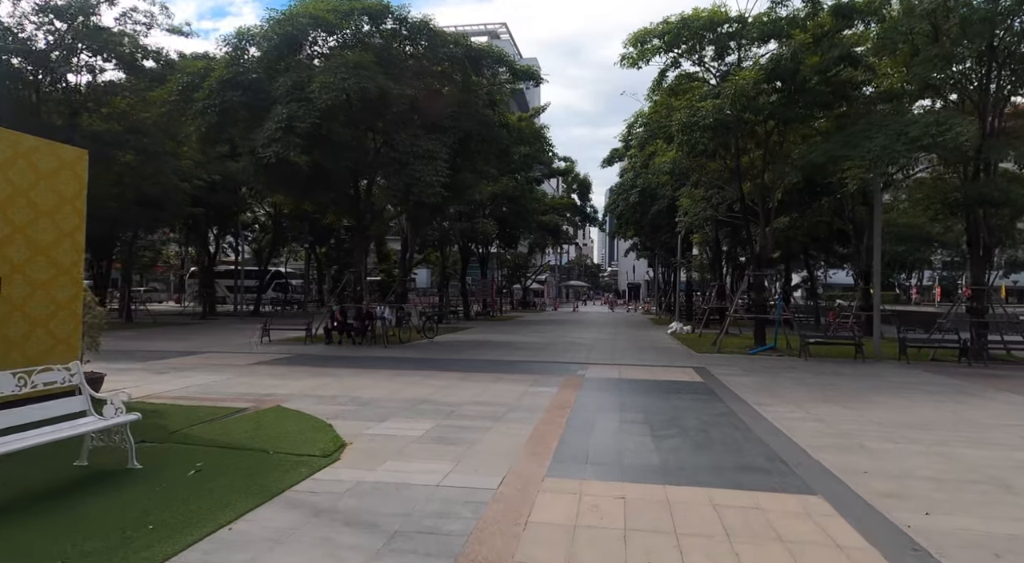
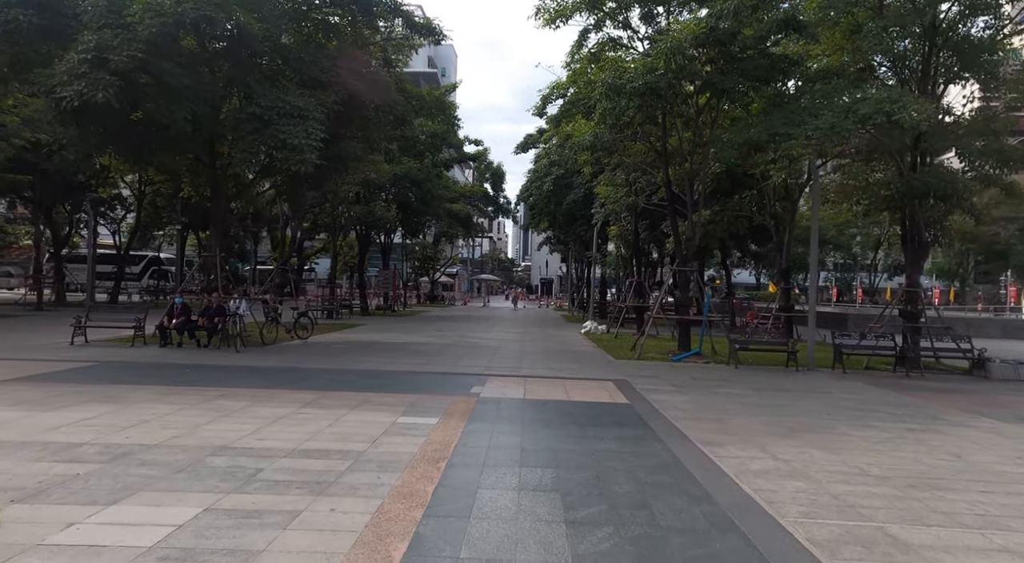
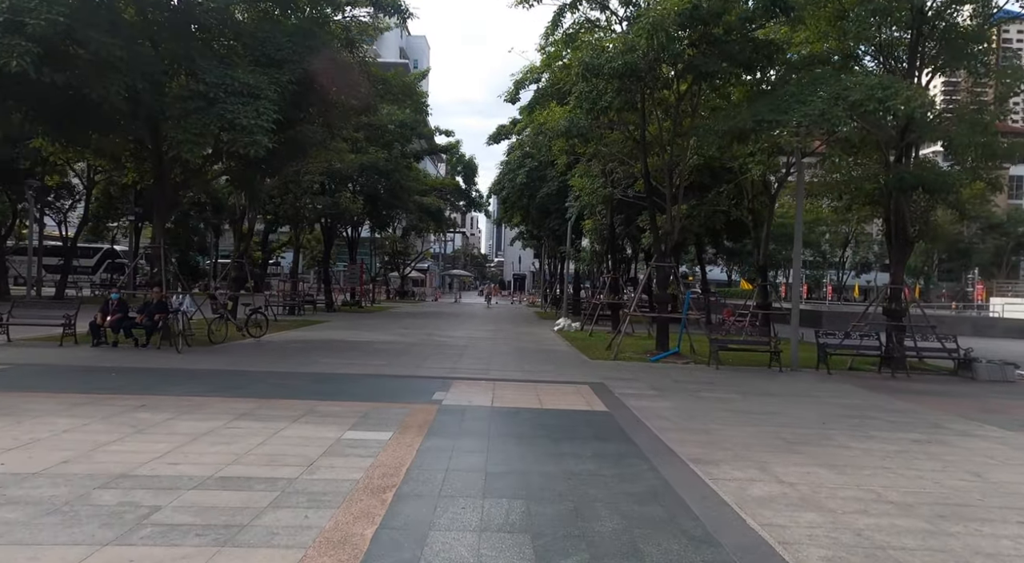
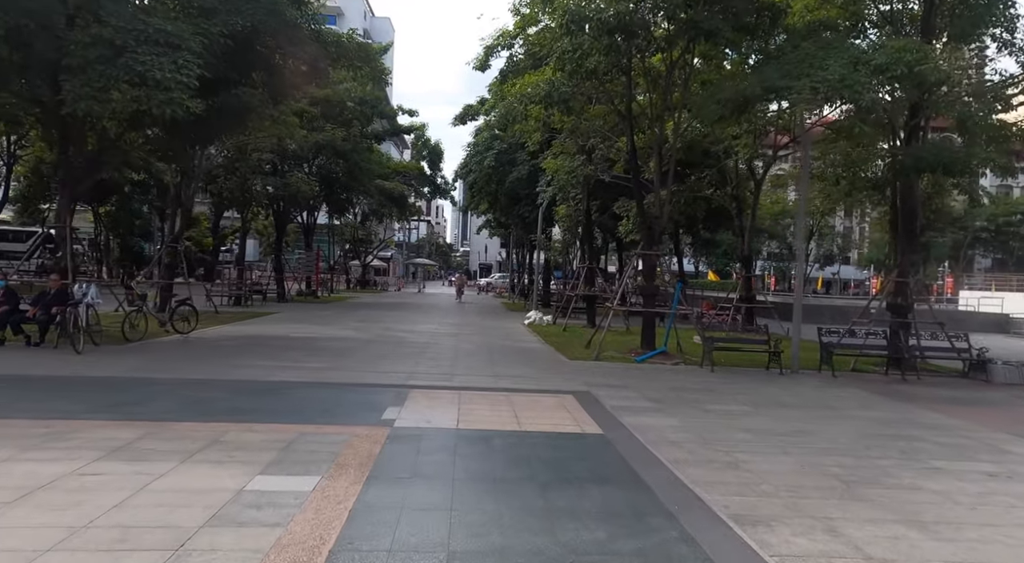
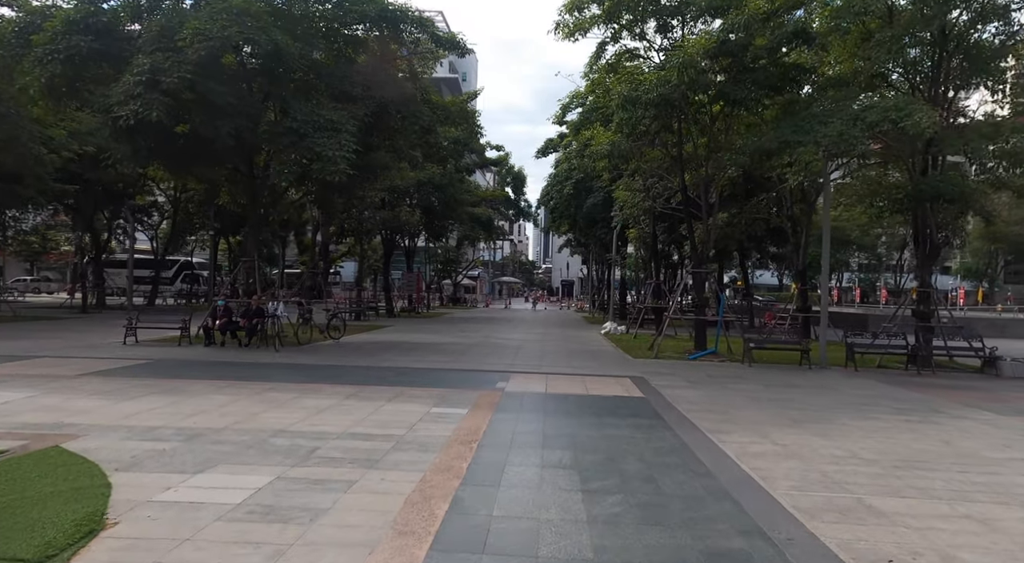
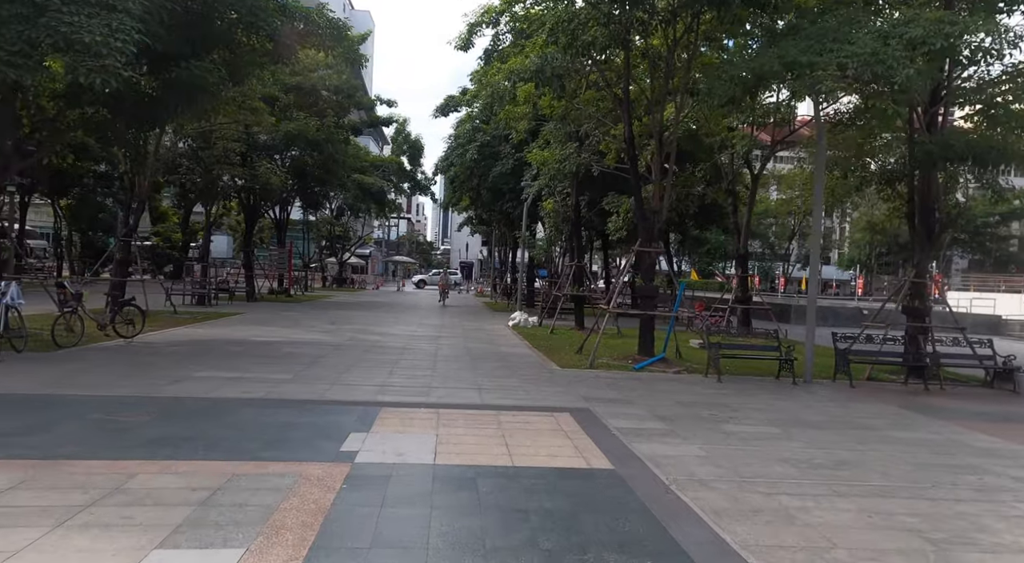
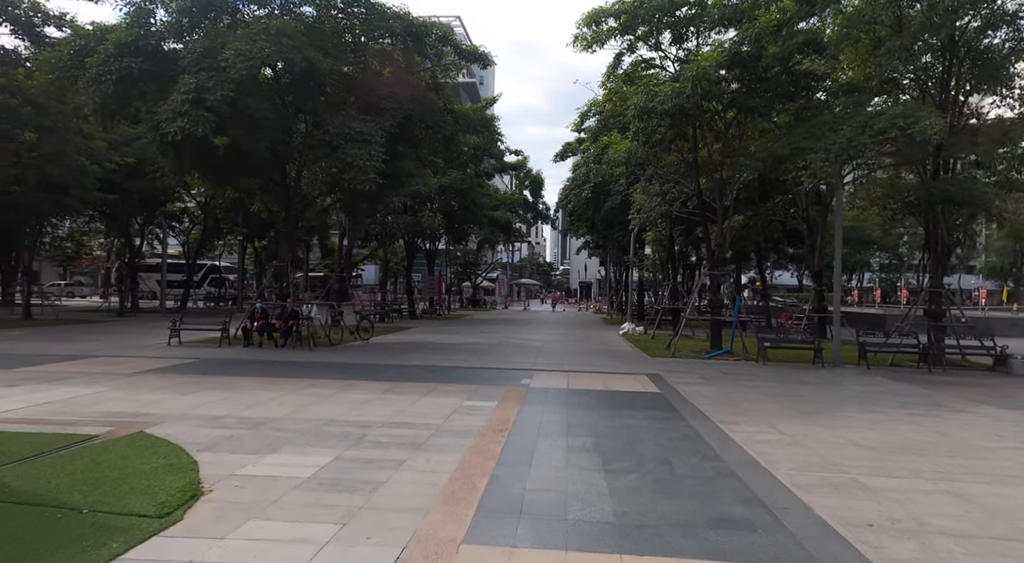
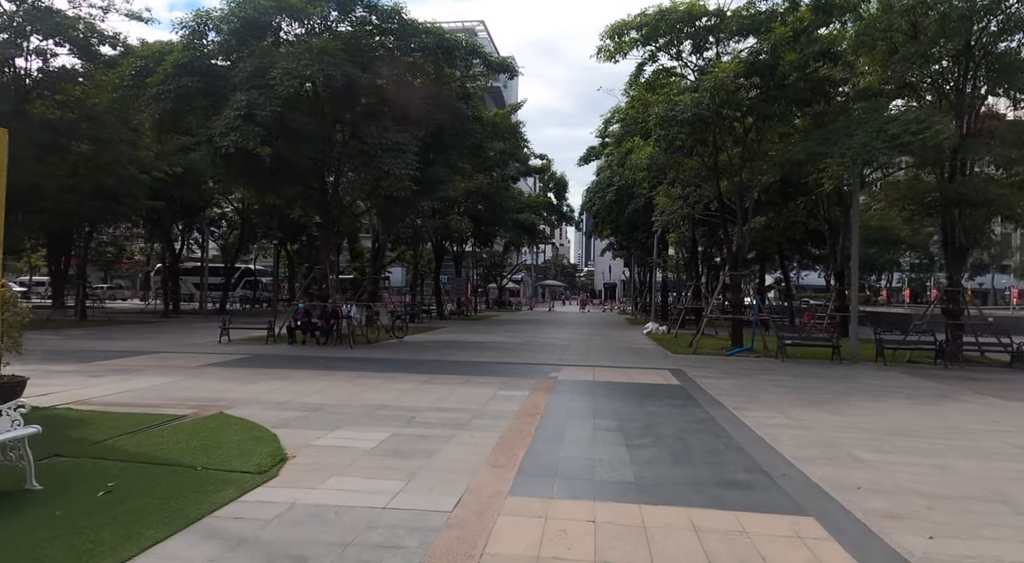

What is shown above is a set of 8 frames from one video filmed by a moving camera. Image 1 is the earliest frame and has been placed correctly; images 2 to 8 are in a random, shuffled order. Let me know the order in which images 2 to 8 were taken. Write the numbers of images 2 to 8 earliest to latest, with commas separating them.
8, 7, 5, 2, 3, 4, 6
